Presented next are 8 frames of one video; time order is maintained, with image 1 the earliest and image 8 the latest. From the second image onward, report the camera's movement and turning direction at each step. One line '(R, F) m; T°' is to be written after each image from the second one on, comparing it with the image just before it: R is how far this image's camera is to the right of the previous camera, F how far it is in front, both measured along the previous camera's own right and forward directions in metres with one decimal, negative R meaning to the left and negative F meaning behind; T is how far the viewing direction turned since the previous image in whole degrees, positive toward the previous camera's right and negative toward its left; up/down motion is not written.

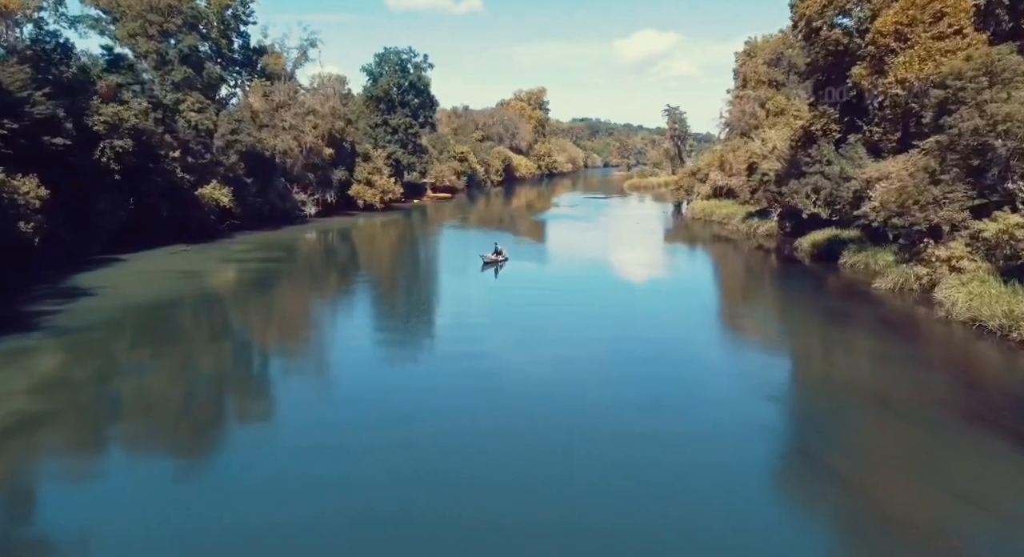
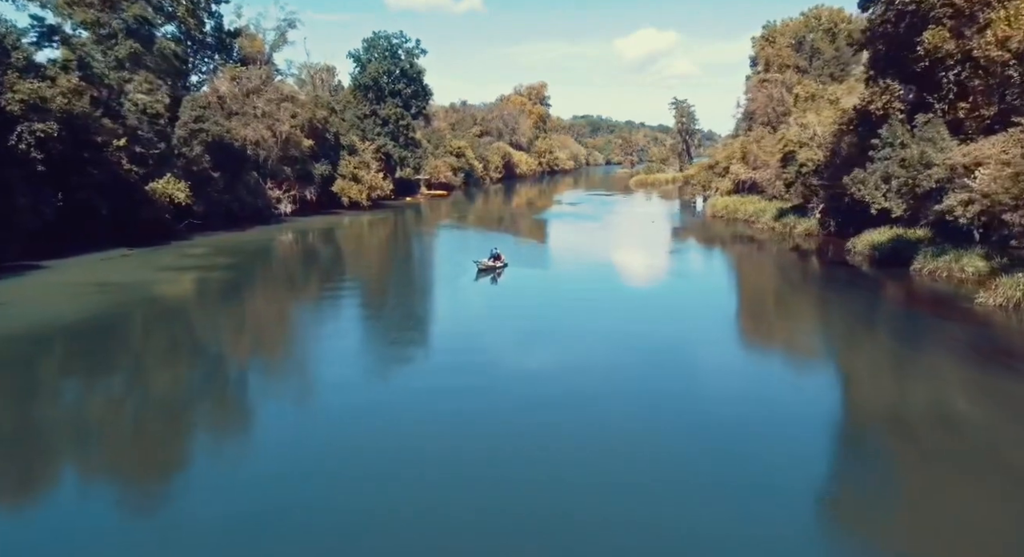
(0.0, +5.0) m; 0°
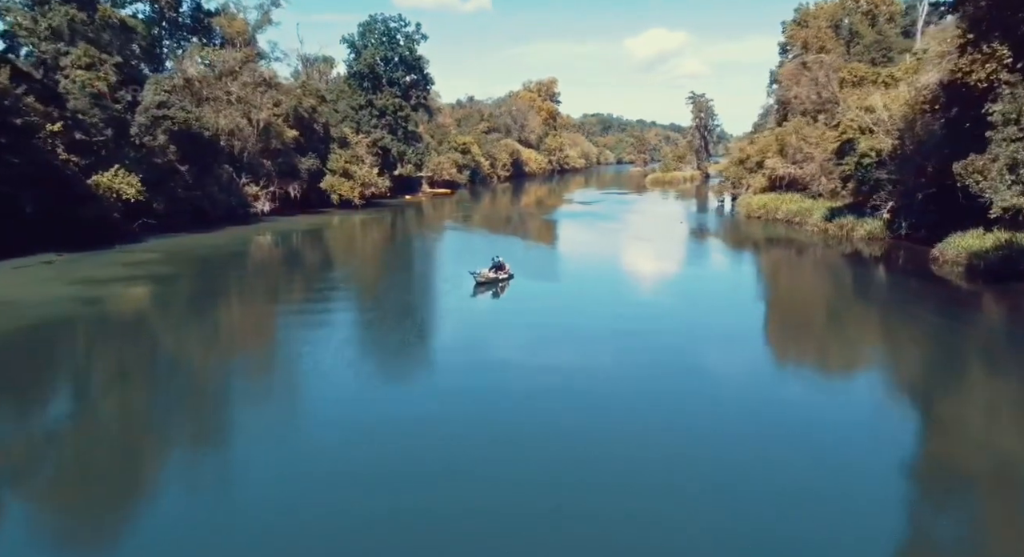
(+0.1, +5.0) m; -1°
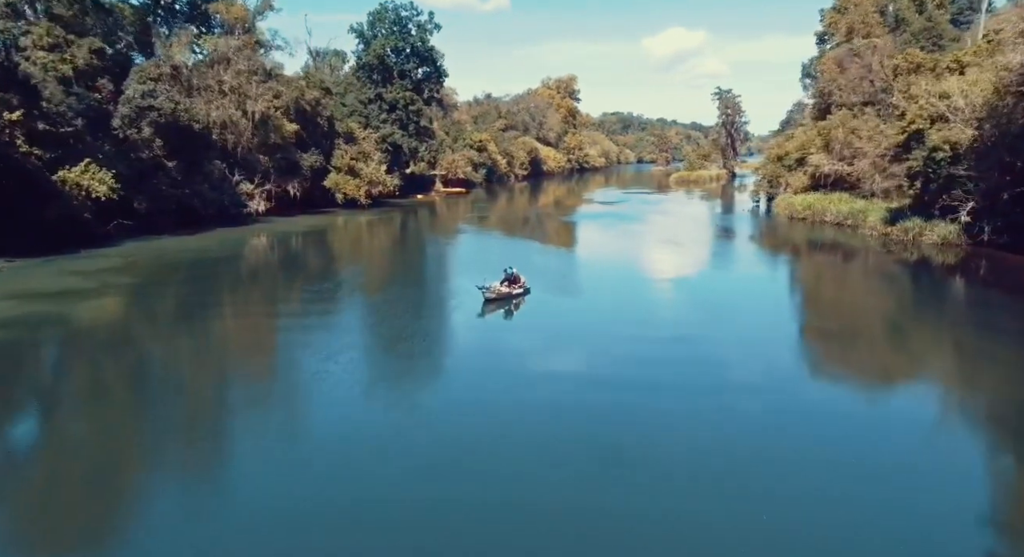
(0.0, +3.3) m; -1°
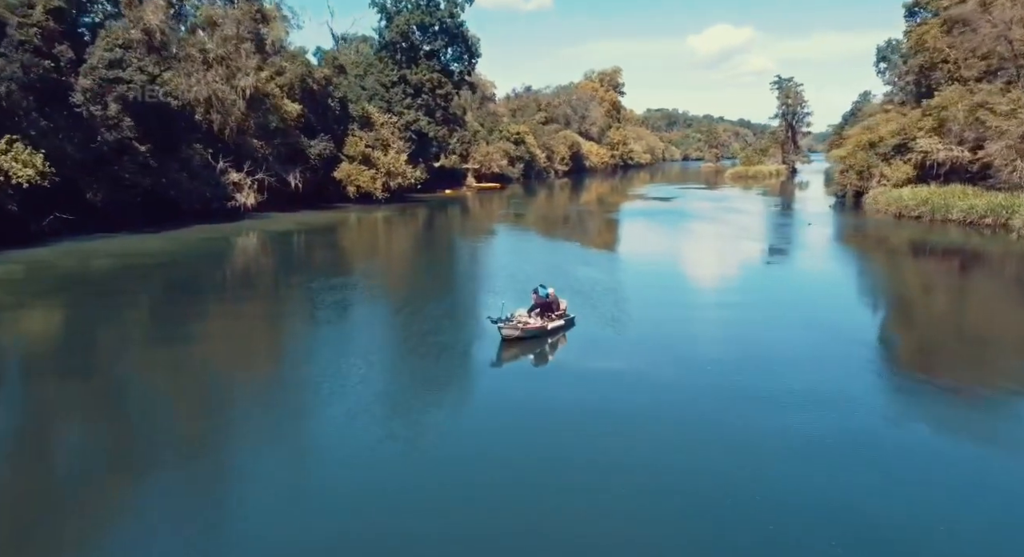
(0.0, +6.1) m; -3°
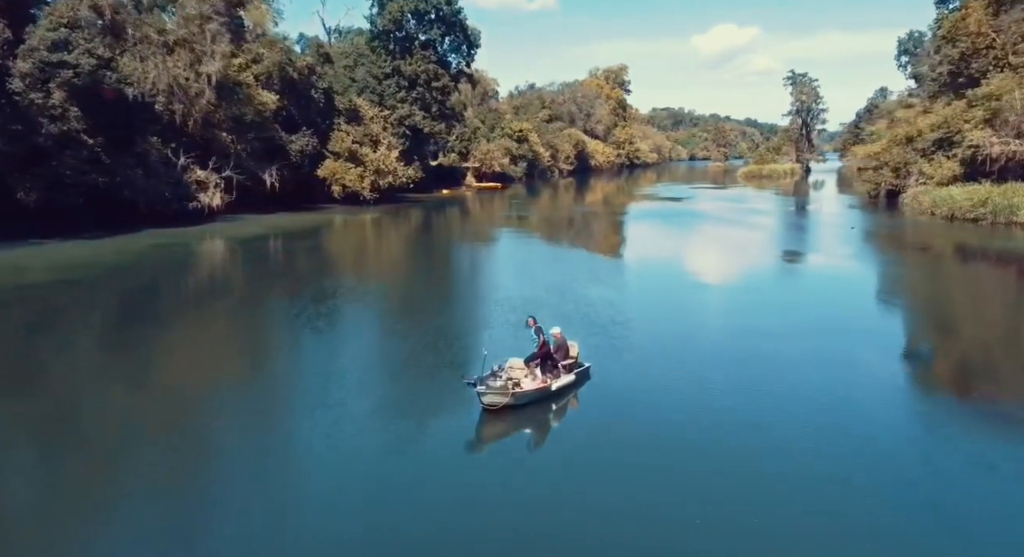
(+0.1, +3.3) m; 0°
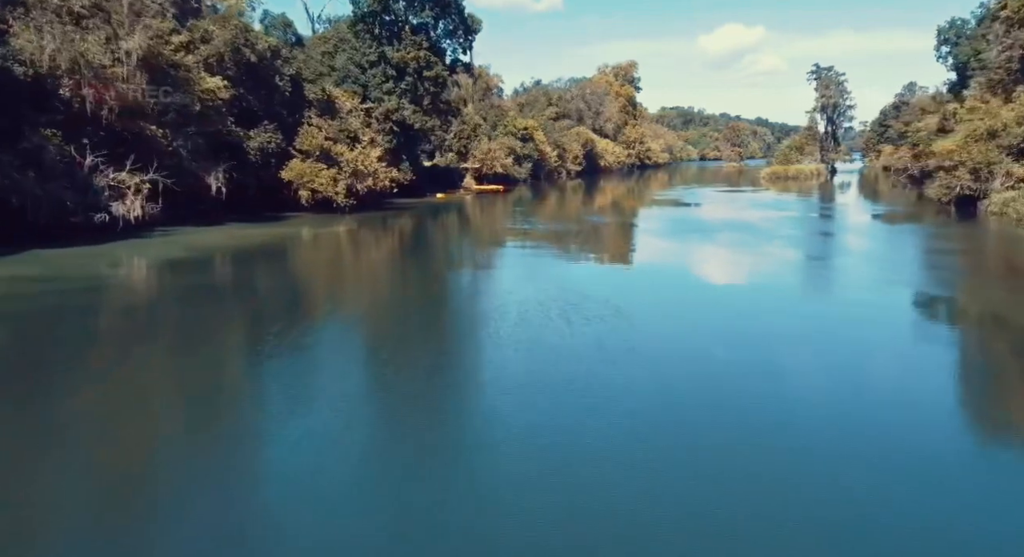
(+0.2, +5.4) m; 0°
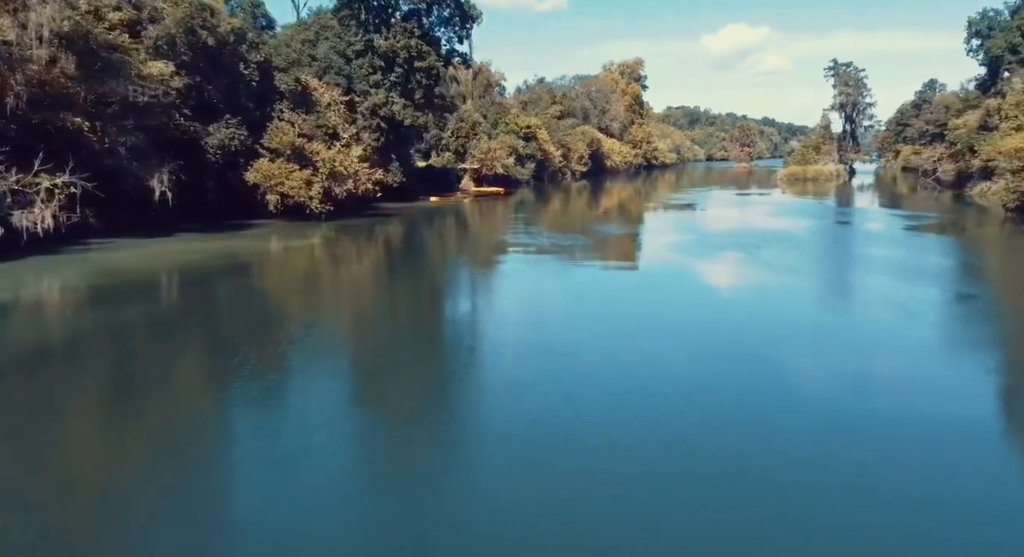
(+0.1, +3.8) m; 0°
